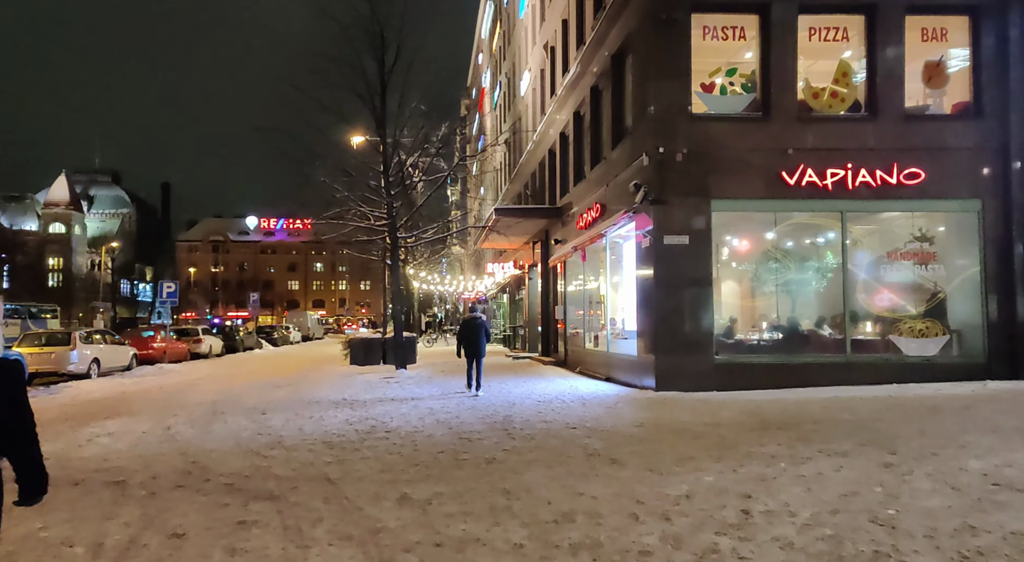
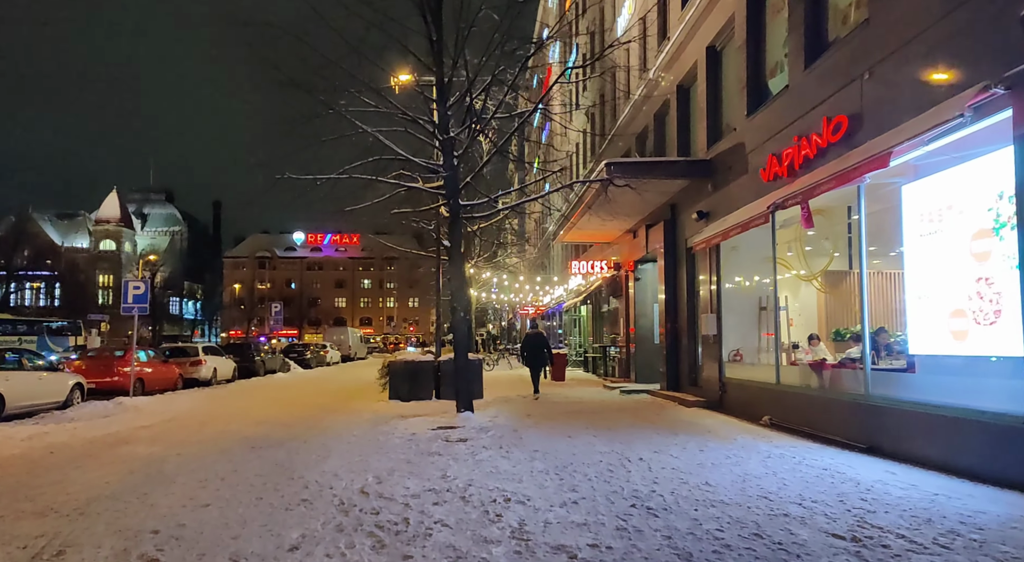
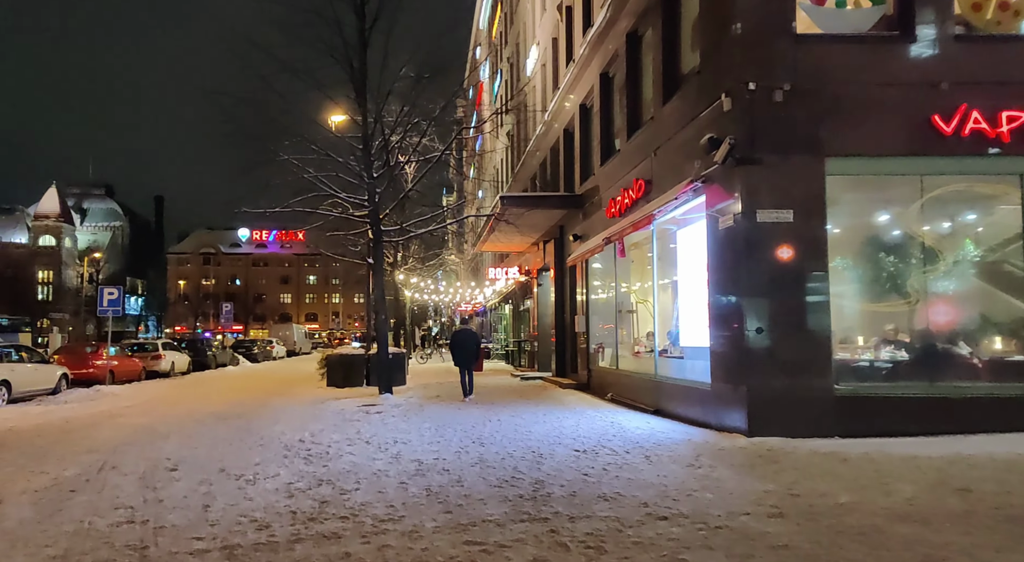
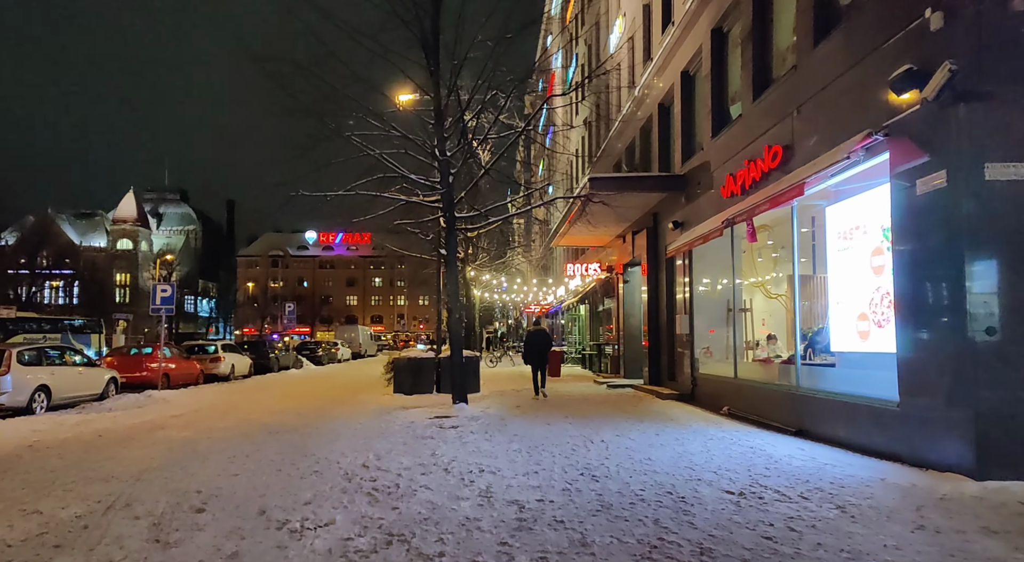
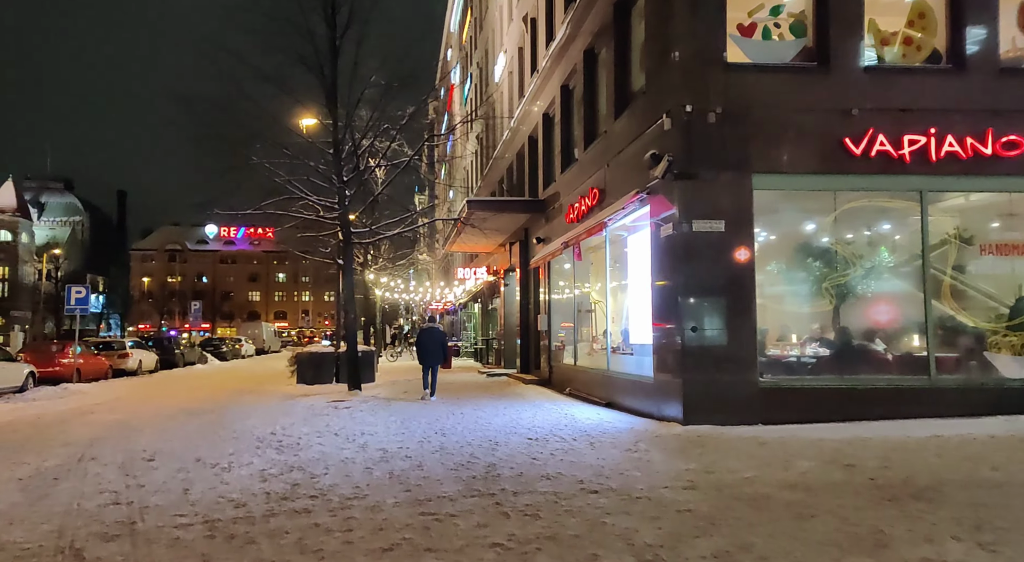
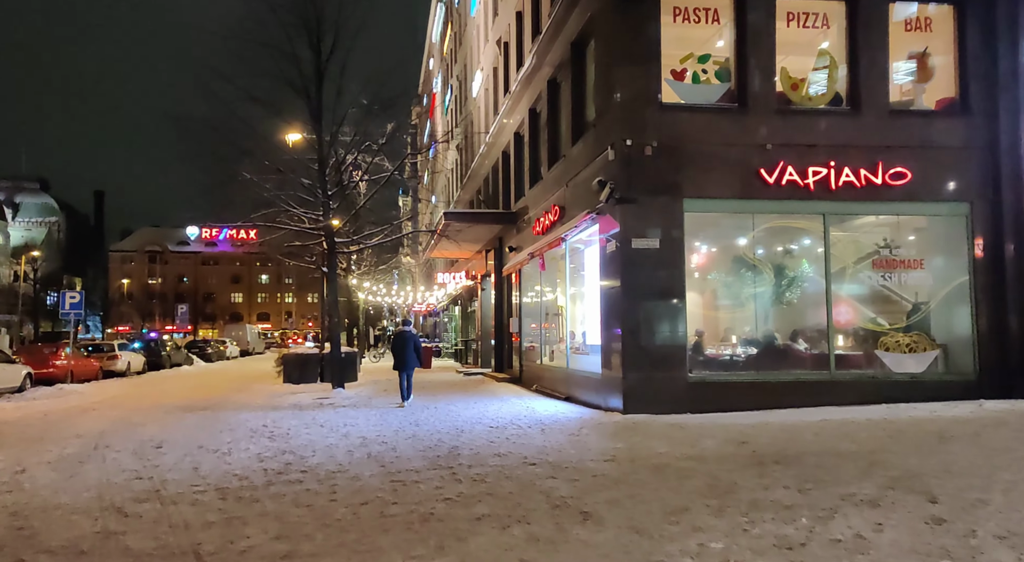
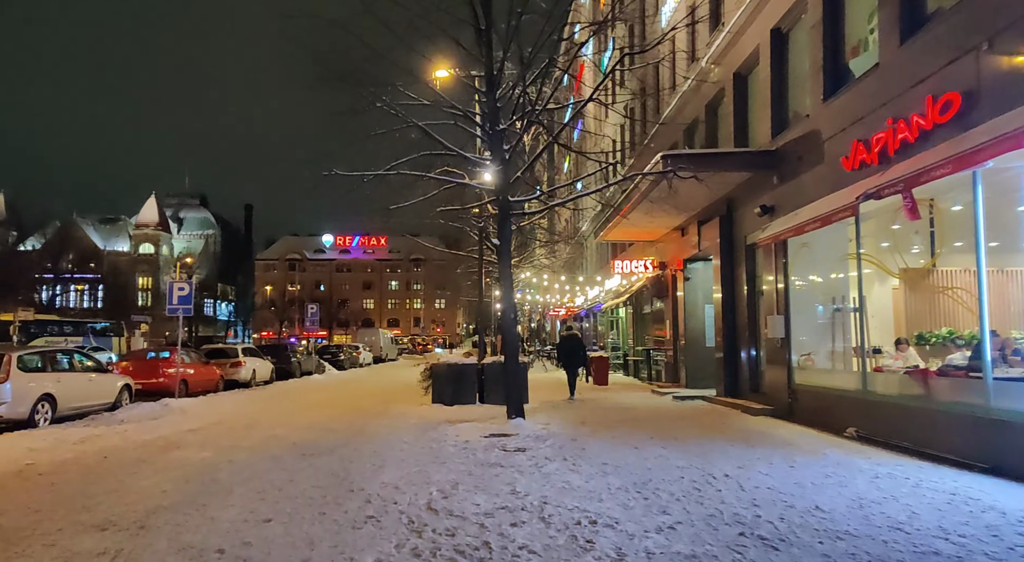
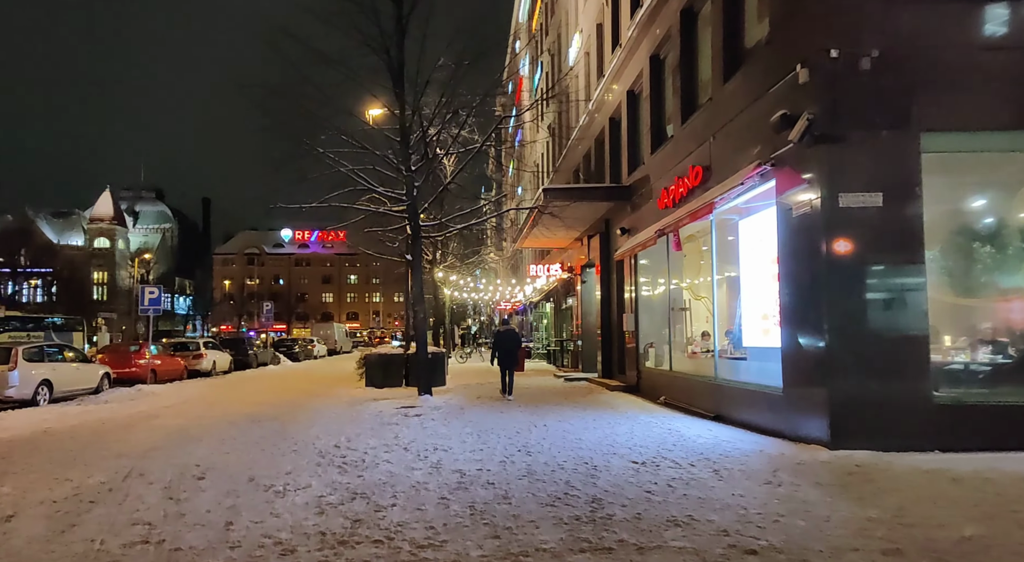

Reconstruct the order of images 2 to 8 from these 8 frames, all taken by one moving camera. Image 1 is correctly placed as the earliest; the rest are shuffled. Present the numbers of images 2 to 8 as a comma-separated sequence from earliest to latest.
6, 5, 3, 8, 4, 2, 7
